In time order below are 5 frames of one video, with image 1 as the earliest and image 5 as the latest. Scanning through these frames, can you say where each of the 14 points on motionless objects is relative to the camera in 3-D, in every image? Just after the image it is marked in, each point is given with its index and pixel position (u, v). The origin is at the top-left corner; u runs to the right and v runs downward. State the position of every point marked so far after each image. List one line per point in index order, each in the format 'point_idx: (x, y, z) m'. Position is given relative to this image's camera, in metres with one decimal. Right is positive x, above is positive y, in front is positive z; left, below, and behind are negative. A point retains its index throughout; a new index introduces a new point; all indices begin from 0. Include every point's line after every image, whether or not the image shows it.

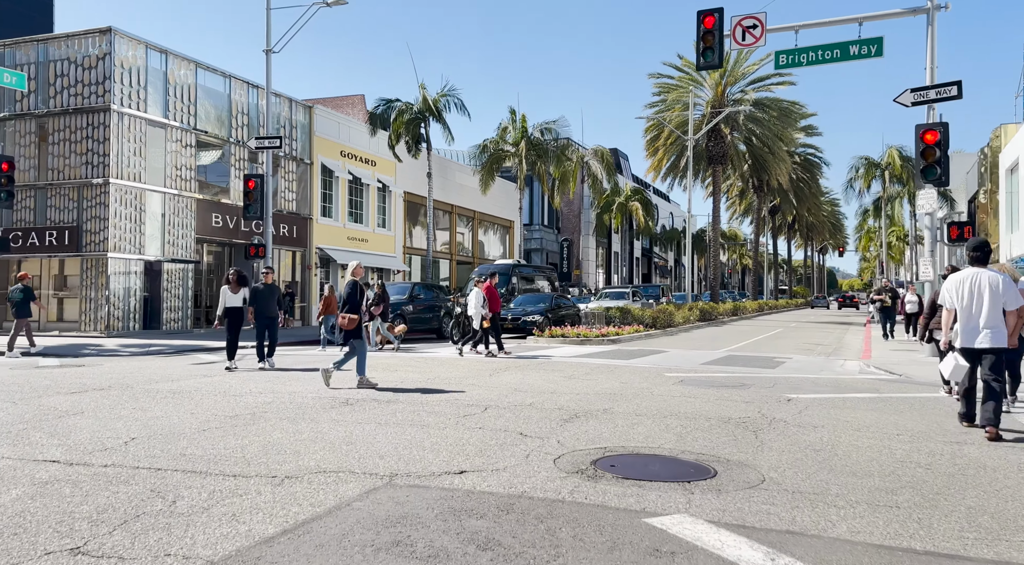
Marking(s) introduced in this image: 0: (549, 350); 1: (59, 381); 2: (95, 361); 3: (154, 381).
0: (+0.7, -1.4, +18.1) m
1: (-5.7, -1.2, +12.1) m
2: (-7.0, -1.3, +16.1) m
3: (-4.3, -1.2, +11.5) m
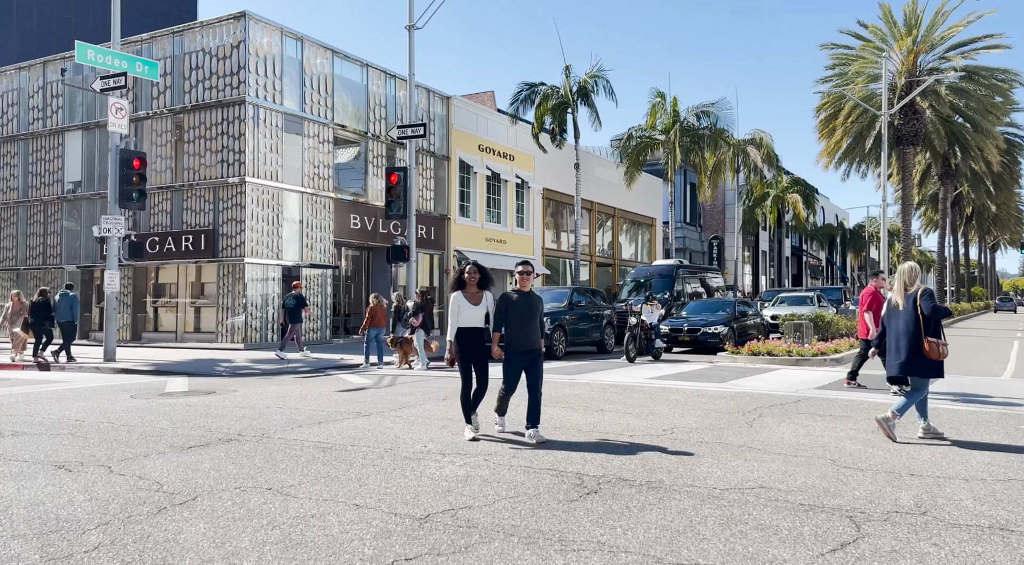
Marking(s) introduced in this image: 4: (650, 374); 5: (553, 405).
0: (+3.8, -1.5, +14.7) m
1: (-3.3, -1.4, +9.6) m
2: (-4.1, -1.5, +13.7) m
3: (-2.0, -1.3, +8.8) m
4: (+2.2, -1.5, +15.5) m
5: (+0.5, -1.4, +10.3) m
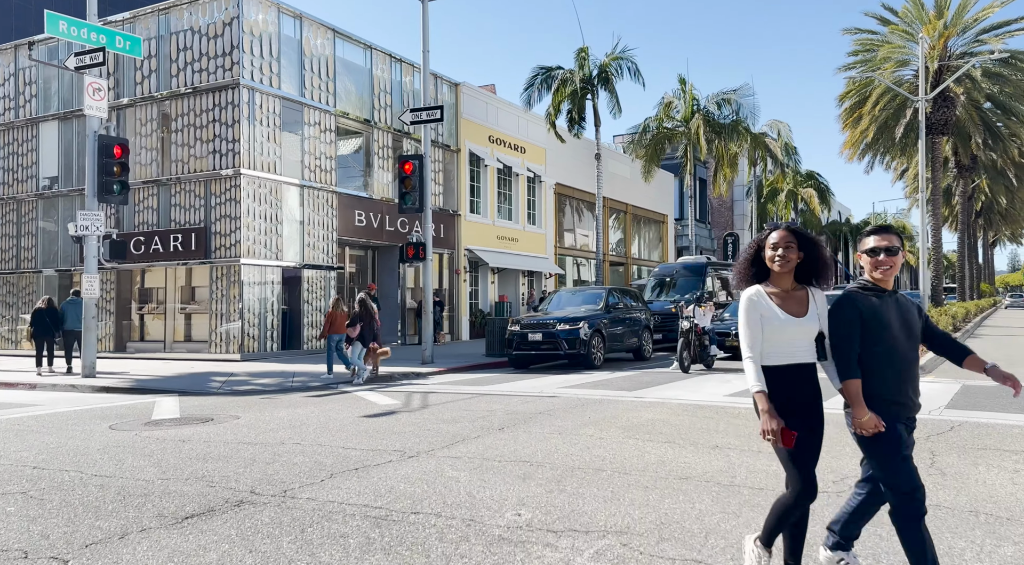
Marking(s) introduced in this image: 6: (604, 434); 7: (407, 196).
0: (+4.4, -1.5, +12.5) m
1: (-2.6, -1.4, +7.3) m
2: (-3.4, -1.5, +11.5) m
3: (-1.3, -1.4, +6.6) m
4: (+2.9, -1.5, +13.3) m
5: (+1.2, -1.4, +8.1) m
6: (+0.9, -1.4, +8.9) m
7: (-2.1, +1.7, +19.2) m
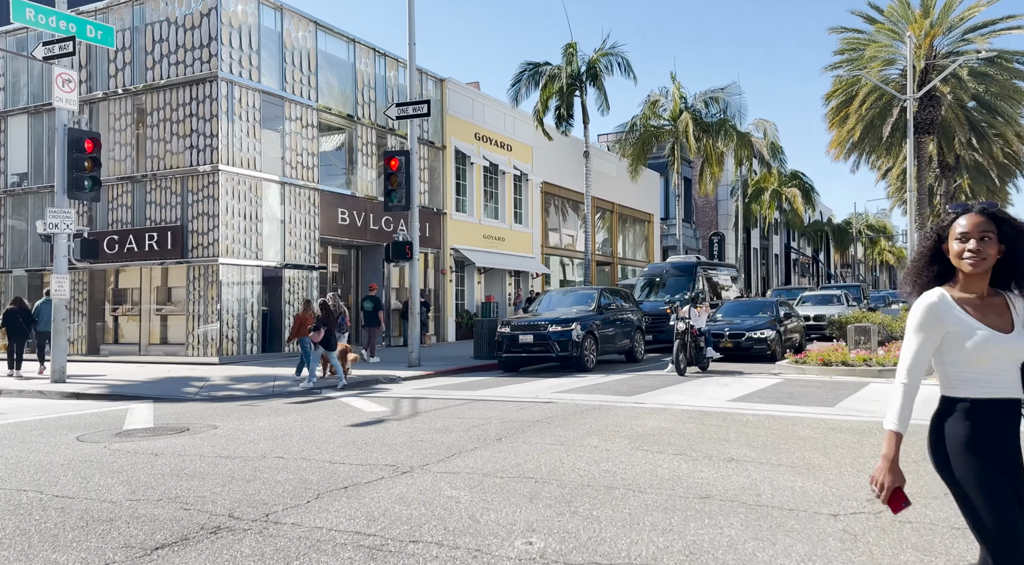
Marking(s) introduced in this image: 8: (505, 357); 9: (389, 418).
0: (+4.3, -1.5, +12.0) m
1: (-2.6, -1.4, +6.7) m
2: (-3.5, -1.5, +10.8) m
3: (-1.2, -1.4, +6.0) m
4: (+2.8, -1.5, +12.8) m
5: (+1.2, -1.4, +7.6) m
6: (+0.9, -1.4, +8.3) m
7: (-2.3, +1.7, +18.5) m
8: (-0.1, -1.3, +17.3) m
9: (-1.4, -1.5, +10.5) m
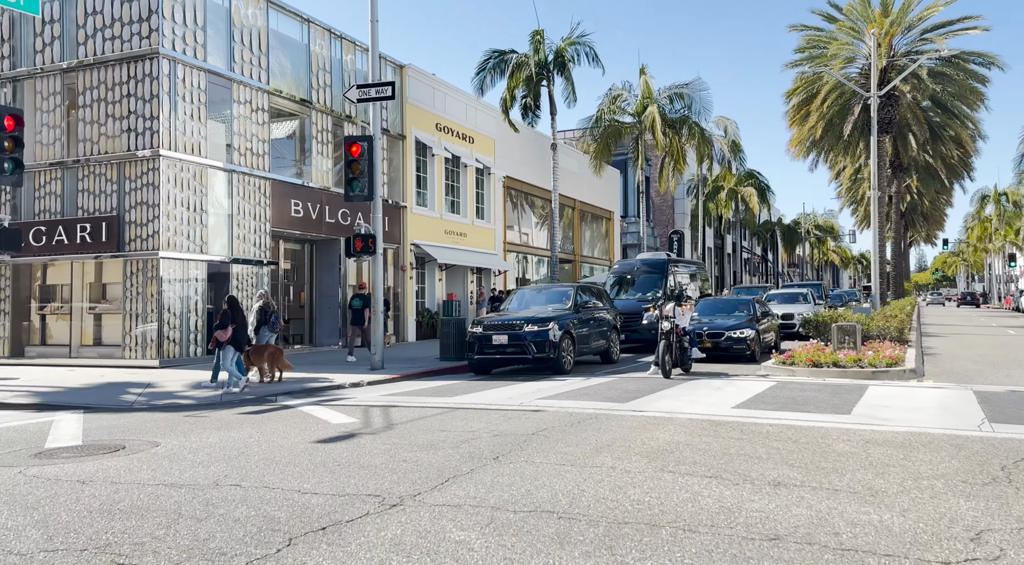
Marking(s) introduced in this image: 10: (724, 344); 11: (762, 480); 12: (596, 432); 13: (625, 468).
0: (+4.1, -1.4, +11.0) m
1: (-2.5, -1.4, +5.3) m
2: (-3.6, -1.4, +9.3) m
3: (-1.1, -1.3, +4.6) m
4: (+2.5, -1.5, +11.7) m
5: (+1.2, -1.3, +6.3) m
6: (+0.9, -1.3, +7.1) m
7: (-2.8, +1.8, +17.1) m
8: (-0.6, -1.3, +16.0) m
9: (-1.5, -1.4, +9.2) m
10: (+4.1, -1.2, +18.4) m
11: (+1.7, -1.4, +6.6) m
12: (+0.8, -1.4, +8.9) m
13: (+0.8, -1.4, +7.0) m
